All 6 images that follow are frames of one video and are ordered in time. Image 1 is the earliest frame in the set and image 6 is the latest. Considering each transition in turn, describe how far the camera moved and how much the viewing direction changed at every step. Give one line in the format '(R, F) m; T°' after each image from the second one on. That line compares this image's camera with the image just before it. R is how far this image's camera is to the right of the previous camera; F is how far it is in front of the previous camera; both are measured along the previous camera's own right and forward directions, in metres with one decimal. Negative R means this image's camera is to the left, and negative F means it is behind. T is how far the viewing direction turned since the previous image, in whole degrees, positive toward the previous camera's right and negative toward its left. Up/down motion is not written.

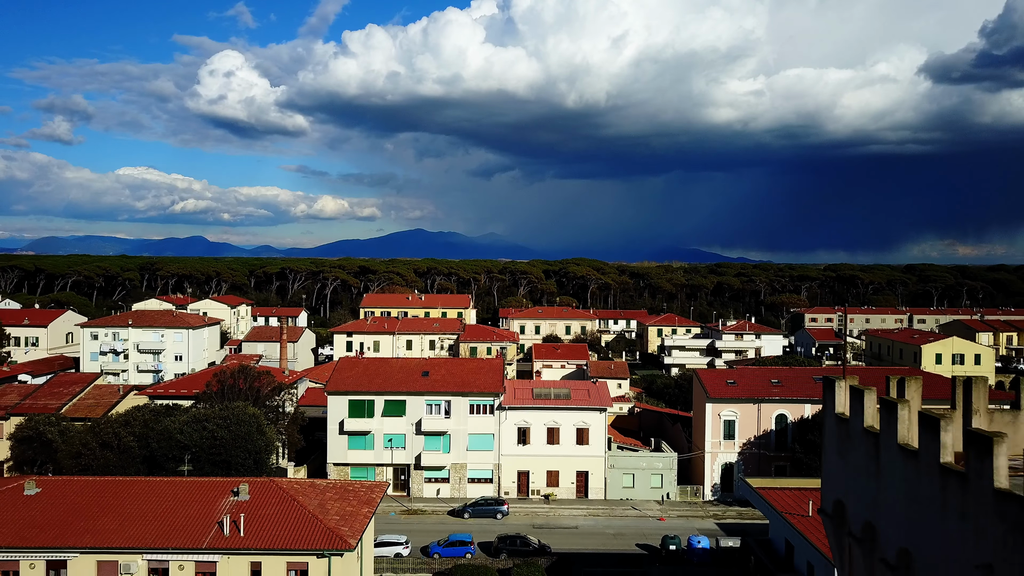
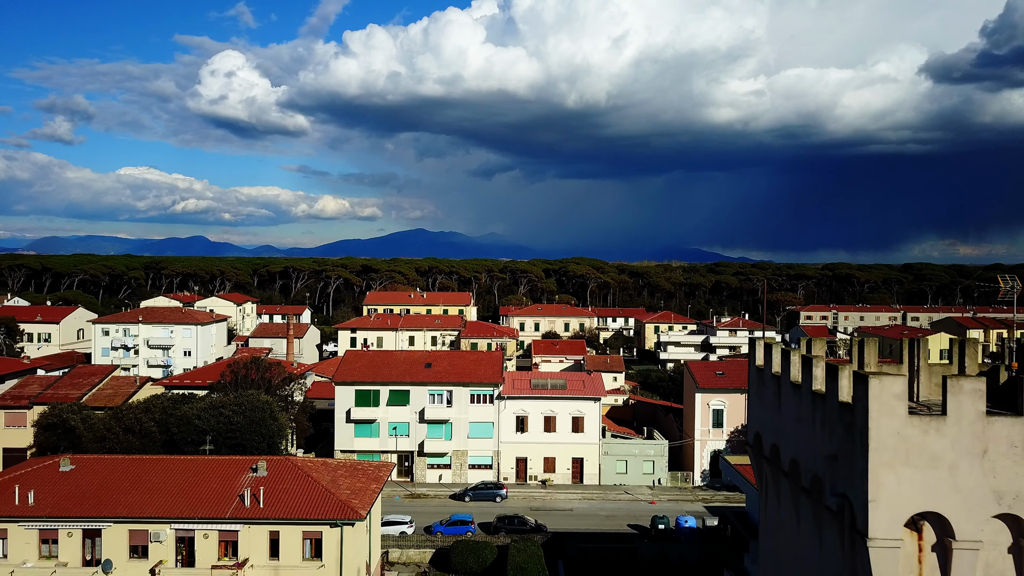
(+0.1, -1.8) m; 0°
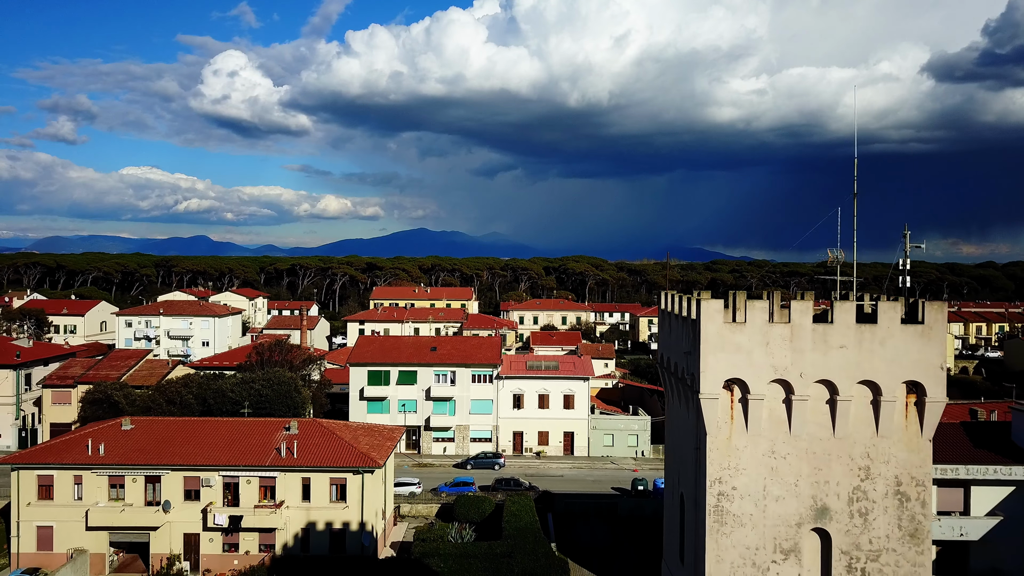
(+0.2, -4.0) m; 0°
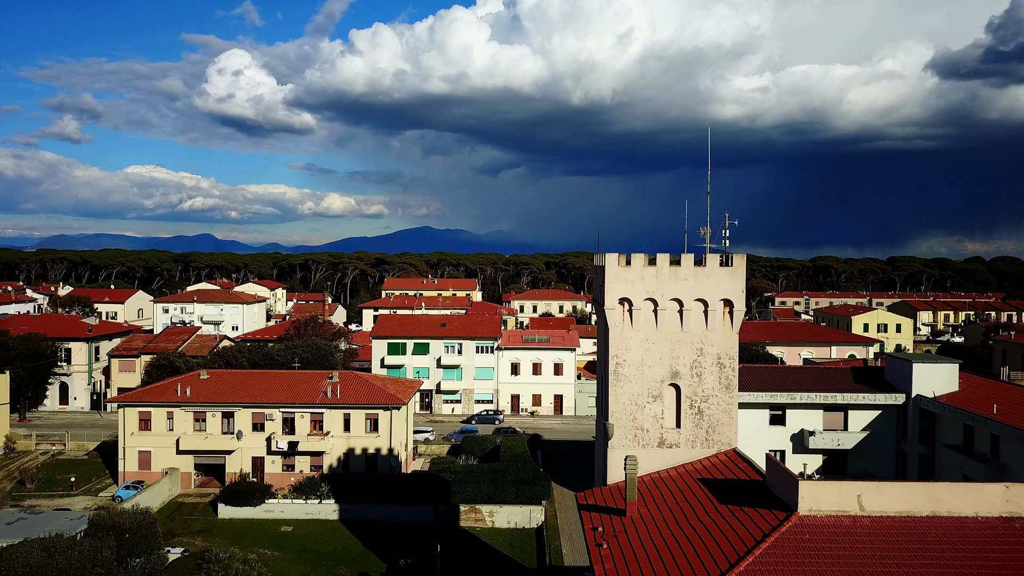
(+0.3, -7.3) m; 0°
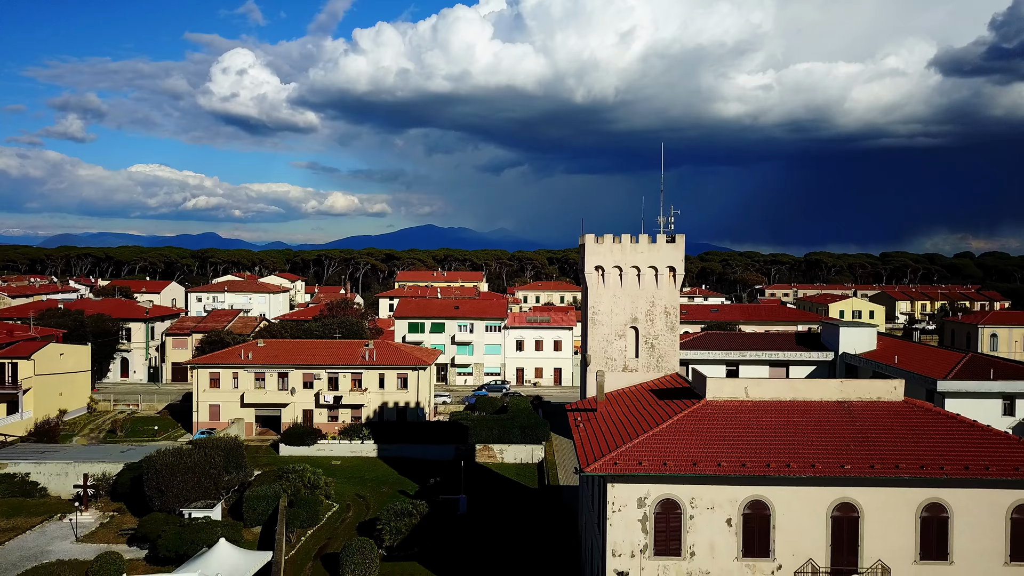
(-0.1, -6.9) m; 0°
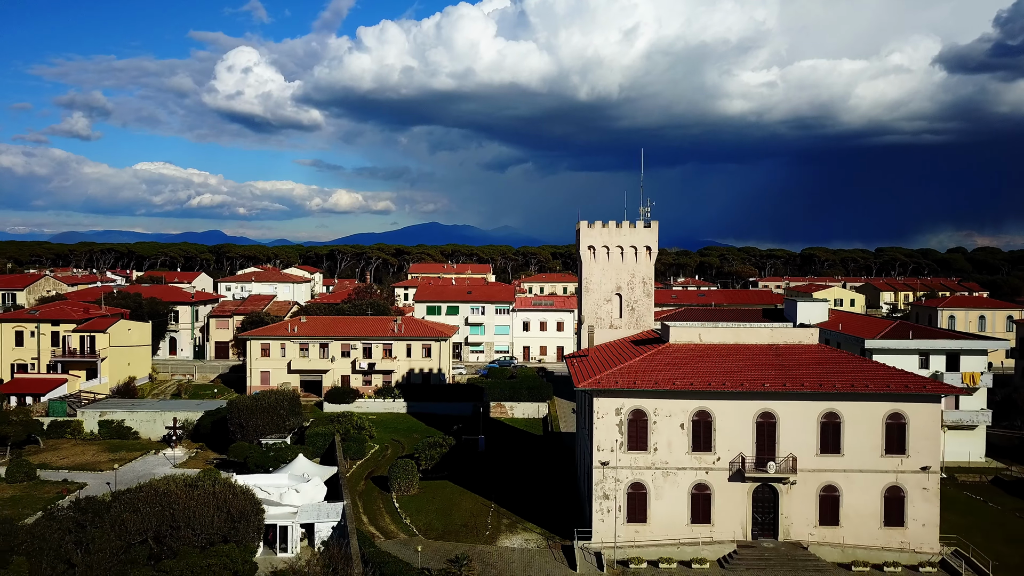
(-0.2, -6.6) m; 0°
